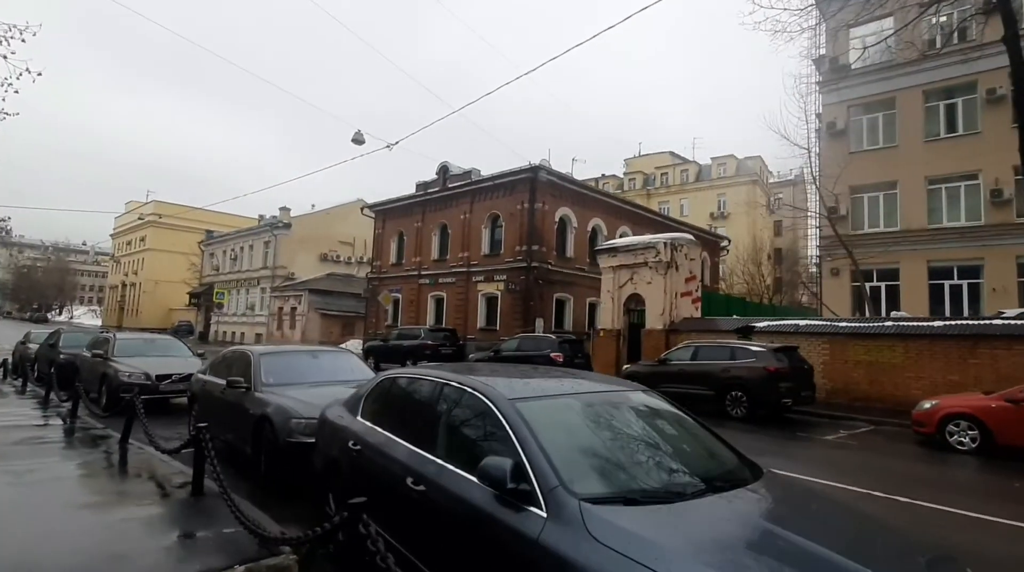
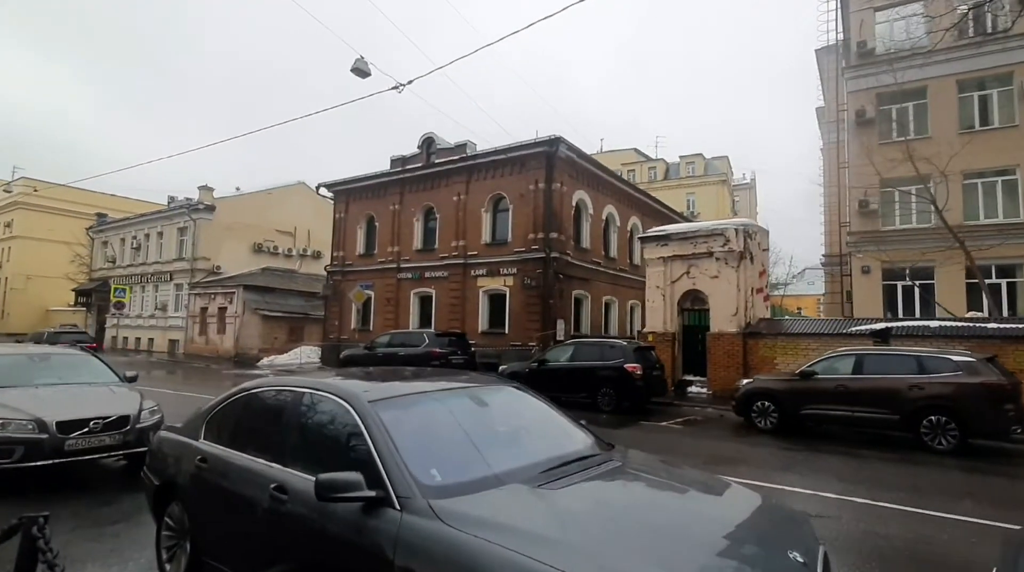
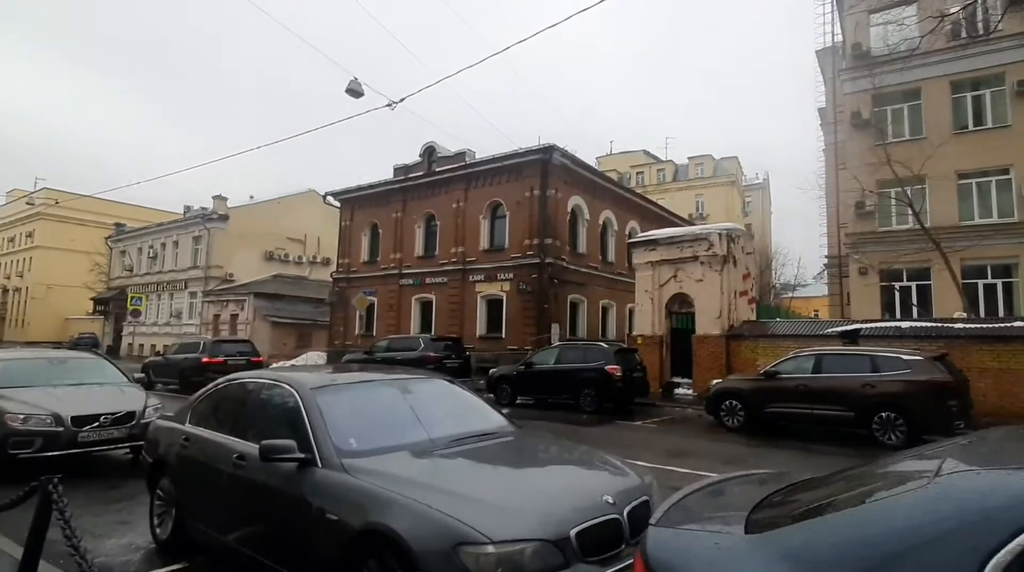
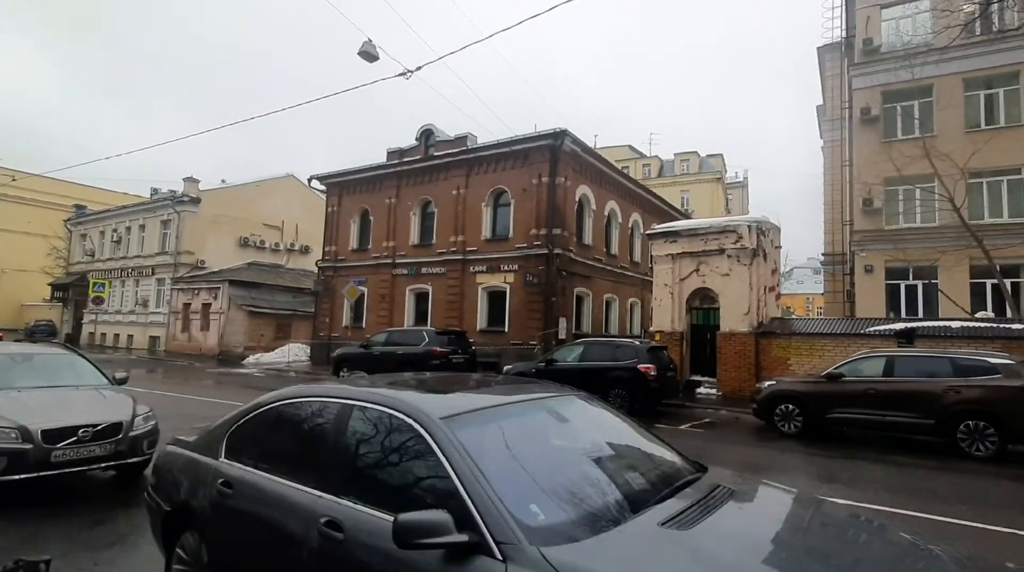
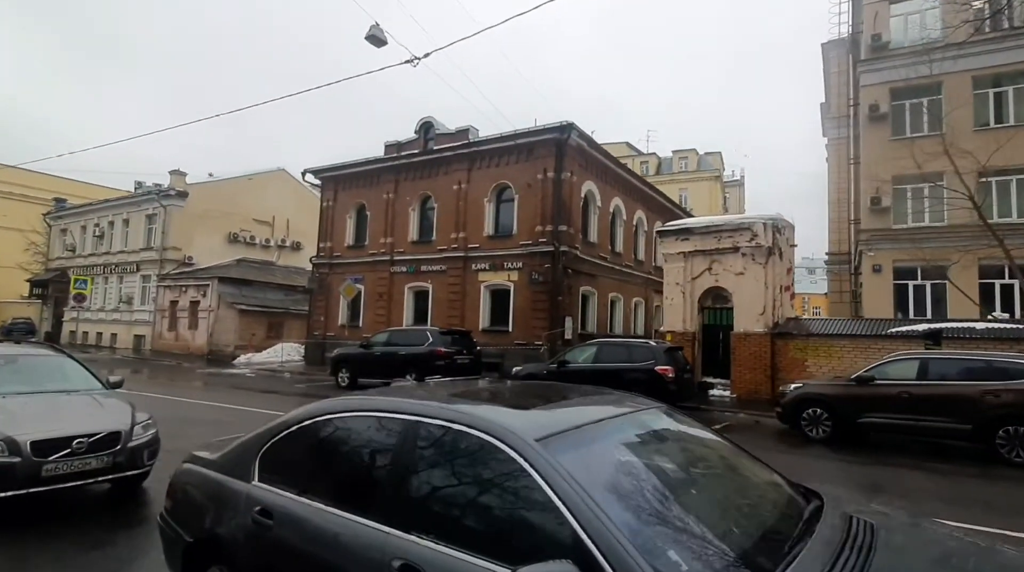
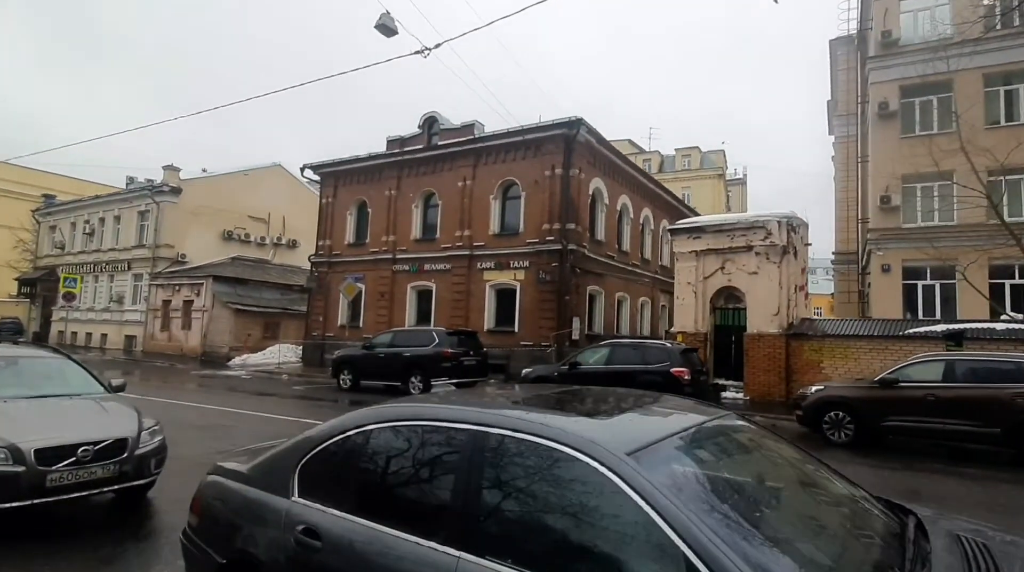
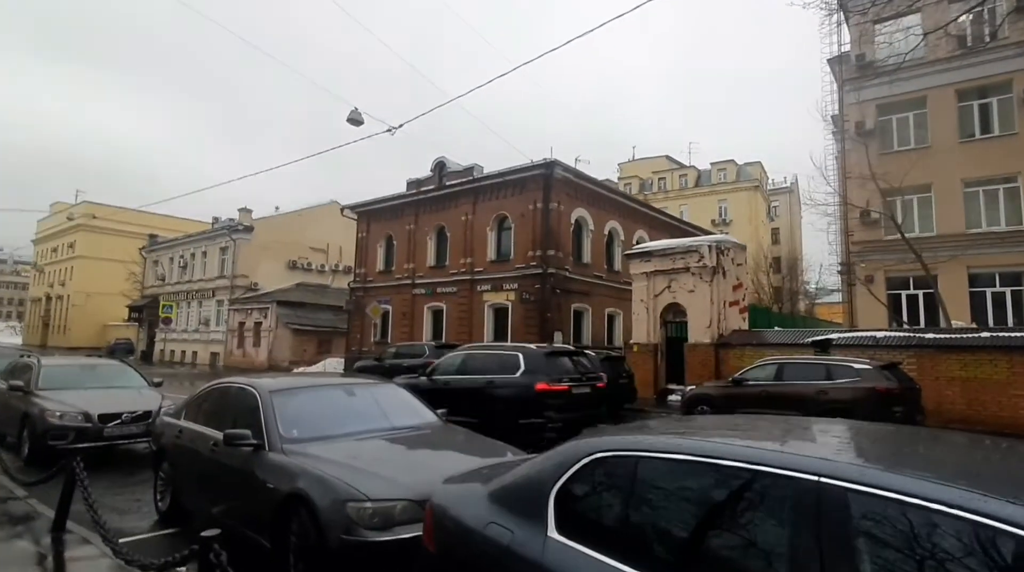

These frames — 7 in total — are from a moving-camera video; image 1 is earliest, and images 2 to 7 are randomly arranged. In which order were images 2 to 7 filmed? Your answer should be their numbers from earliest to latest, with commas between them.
7, 3, 2, 4, 5, 6
